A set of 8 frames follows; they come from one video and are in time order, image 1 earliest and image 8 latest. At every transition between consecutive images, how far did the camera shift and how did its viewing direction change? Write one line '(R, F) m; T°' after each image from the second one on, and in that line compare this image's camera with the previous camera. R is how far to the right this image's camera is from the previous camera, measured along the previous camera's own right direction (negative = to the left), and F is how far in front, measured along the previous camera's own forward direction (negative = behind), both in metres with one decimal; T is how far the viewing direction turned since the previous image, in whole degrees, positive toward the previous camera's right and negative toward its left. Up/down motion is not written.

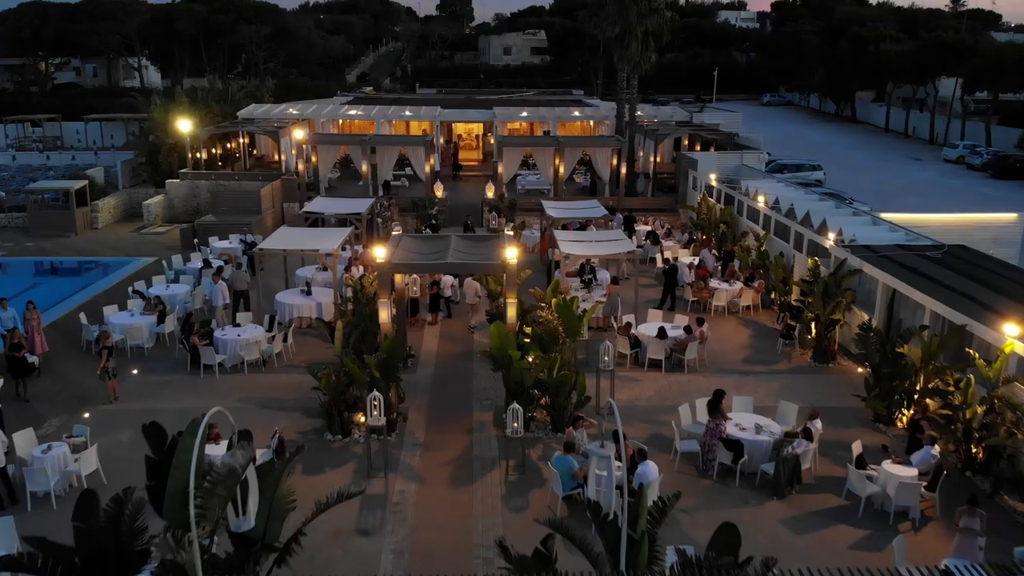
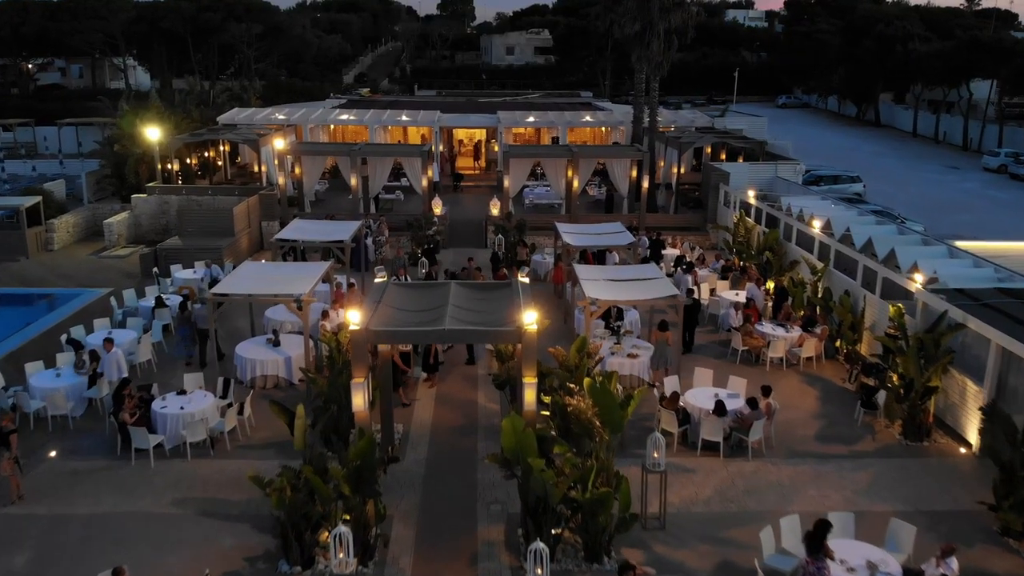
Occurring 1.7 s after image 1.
(-0.2, +2.9) m; 0°
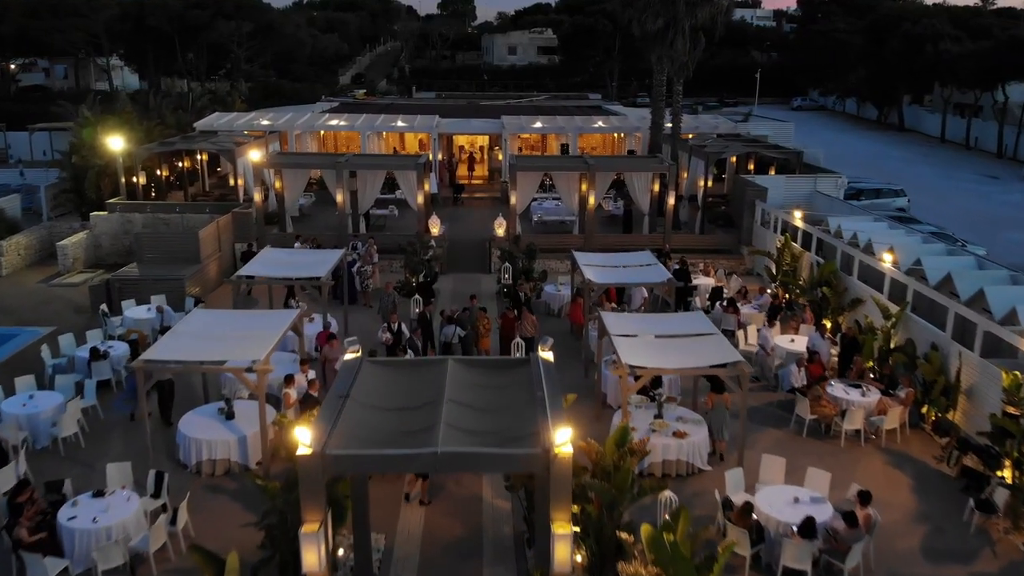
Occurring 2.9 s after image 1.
(-0.2, +2.7) m; 0°
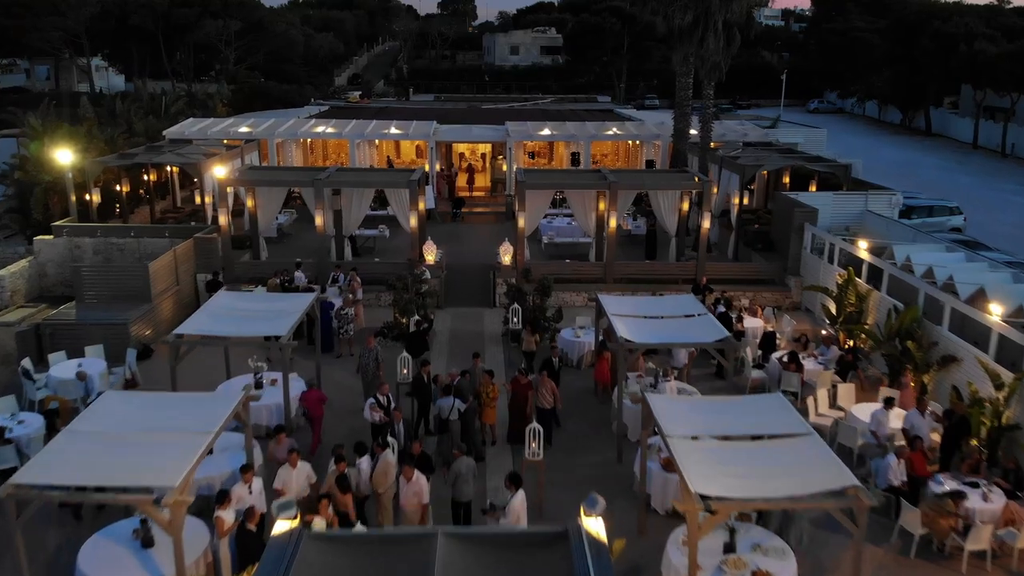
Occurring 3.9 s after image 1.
(-0.2, +2.8) m; 0°
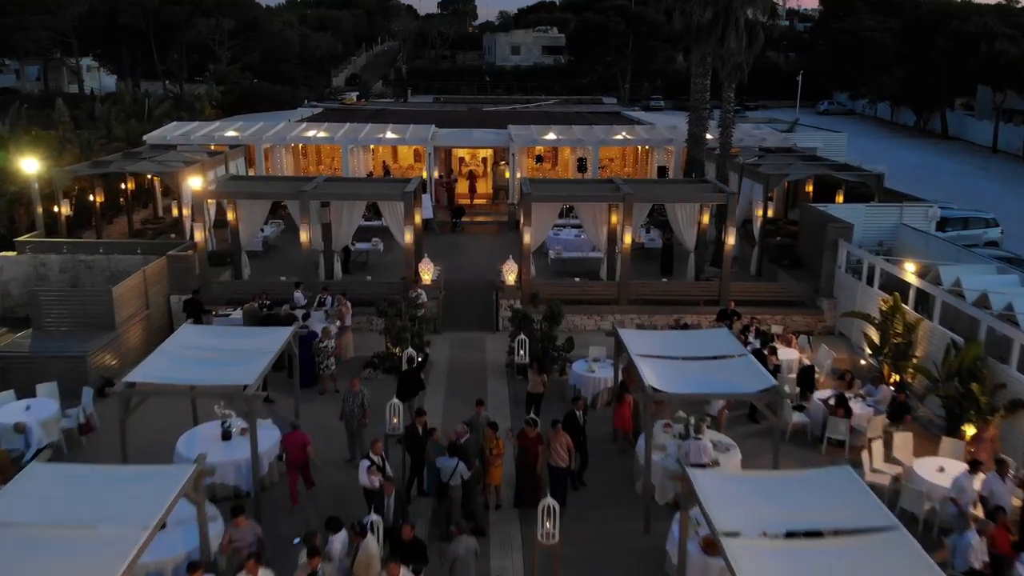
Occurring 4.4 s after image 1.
(-0.1, +1.5) m; 0°
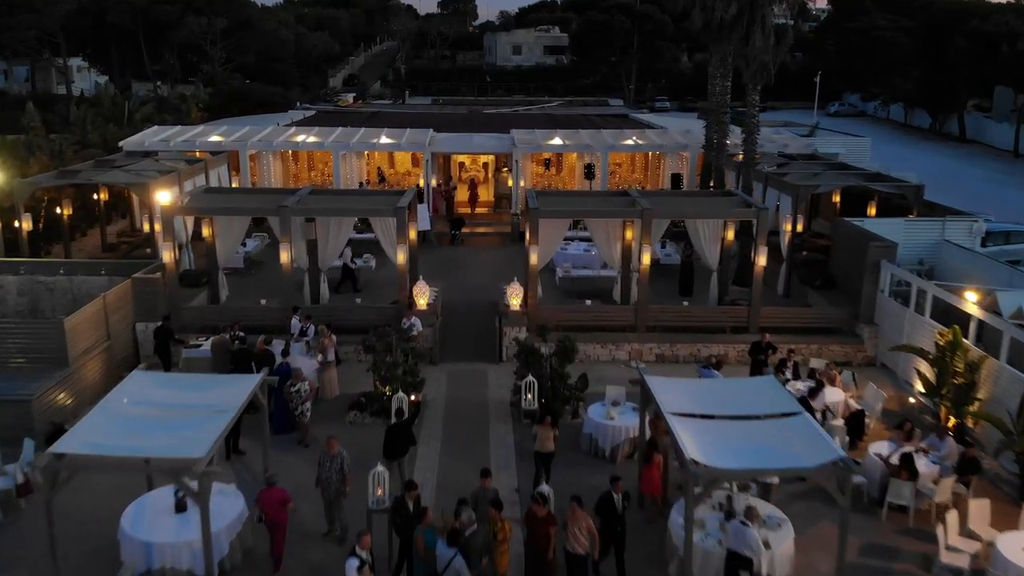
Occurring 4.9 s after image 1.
(-0.1, +1.6) m; 0°
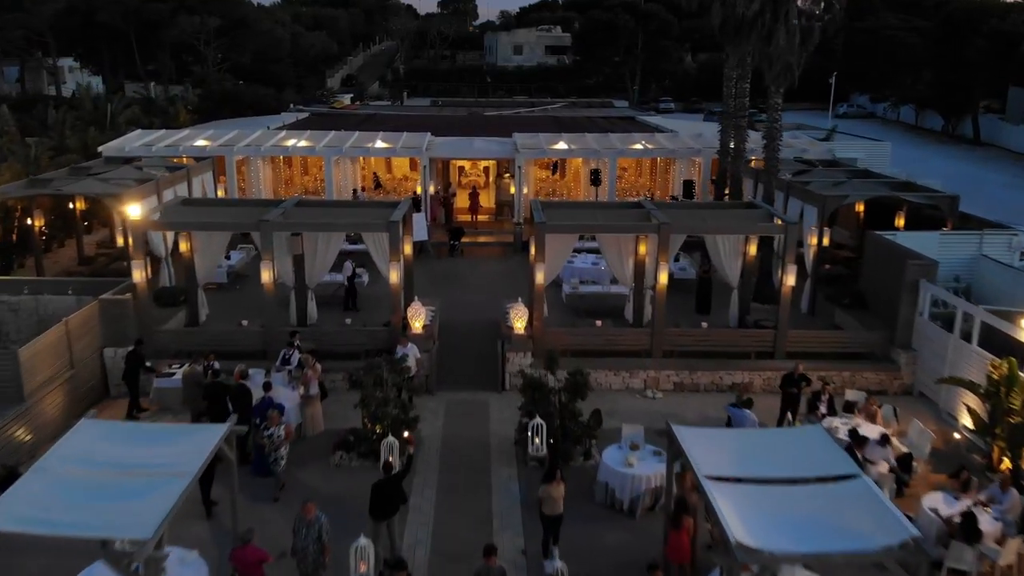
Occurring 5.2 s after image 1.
(-0.1, +1.2) m; 0°
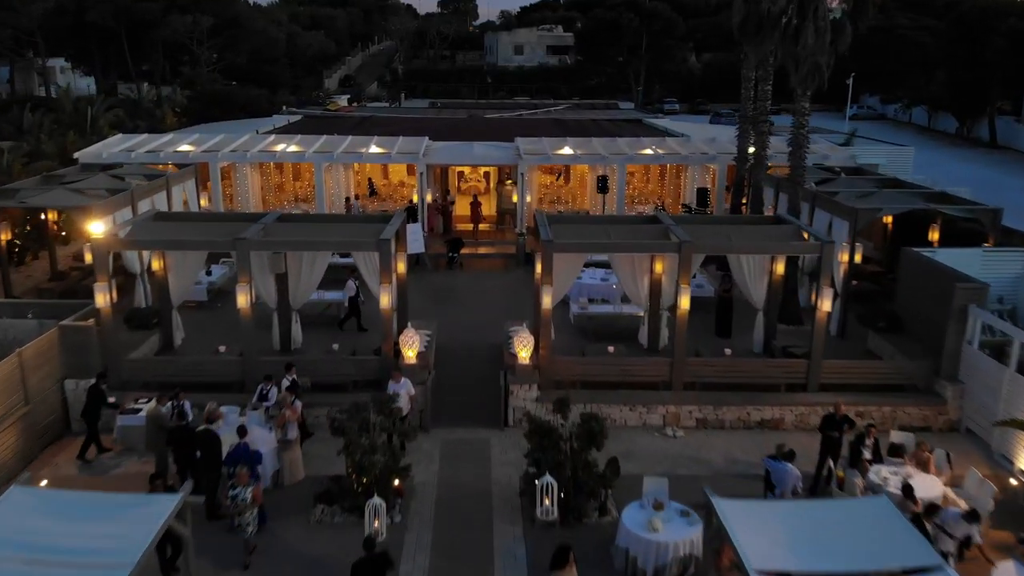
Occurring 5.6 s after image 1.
(-0.1, +1.3) m; 0°
